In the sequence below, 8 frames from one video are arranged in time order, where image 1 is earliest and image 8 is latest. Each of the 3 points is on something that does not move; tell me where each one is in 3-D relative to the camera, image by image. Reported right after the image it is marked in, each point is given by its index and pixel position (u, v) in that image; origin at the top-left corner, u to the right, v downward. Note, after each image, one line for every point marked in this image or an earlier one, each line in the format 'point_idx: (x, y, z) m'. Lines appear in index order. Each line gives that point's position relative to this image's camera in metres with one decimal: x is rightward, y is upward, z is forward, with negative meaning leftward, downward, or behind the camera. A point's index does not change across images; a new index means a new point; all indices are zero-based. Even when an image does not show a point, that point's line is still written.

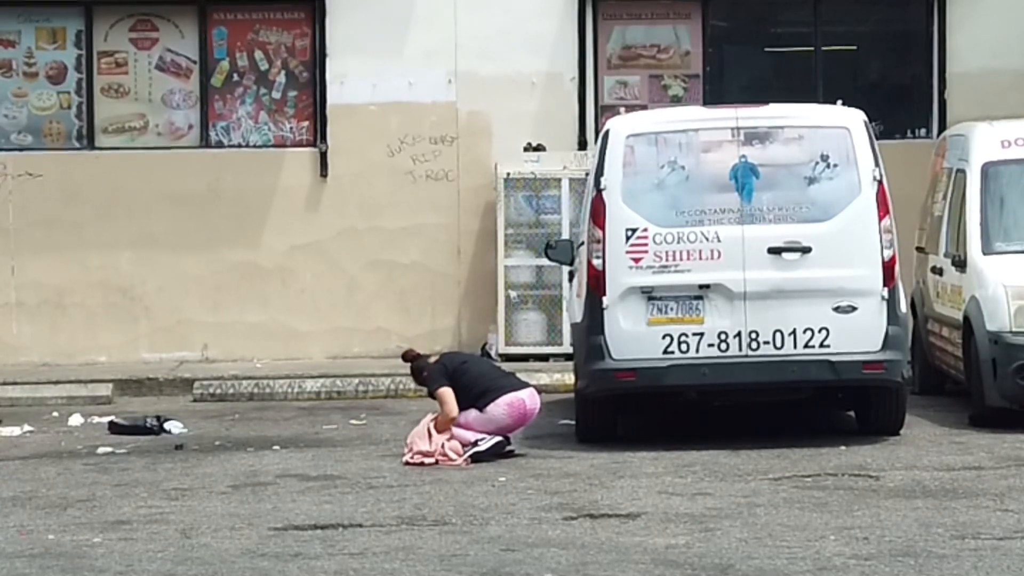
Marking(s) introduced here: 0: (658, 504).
0: (+0.6, -0.9, +7.0) m
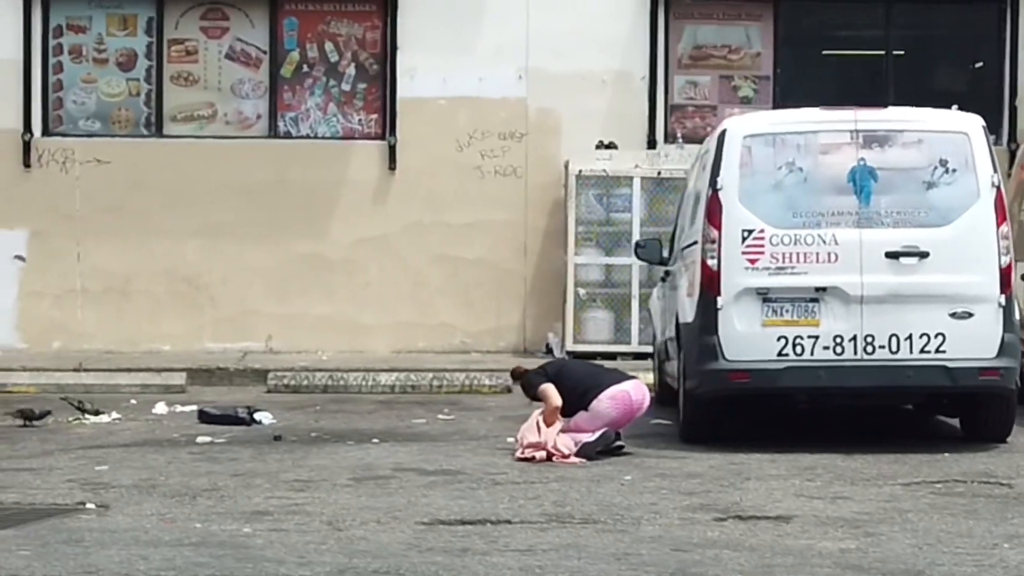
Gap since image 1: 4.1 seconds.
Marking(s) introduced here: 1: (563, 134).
0: (+1.2, -0.9, +7.0) m
1: (+0.5, +1.5, +16.4) m
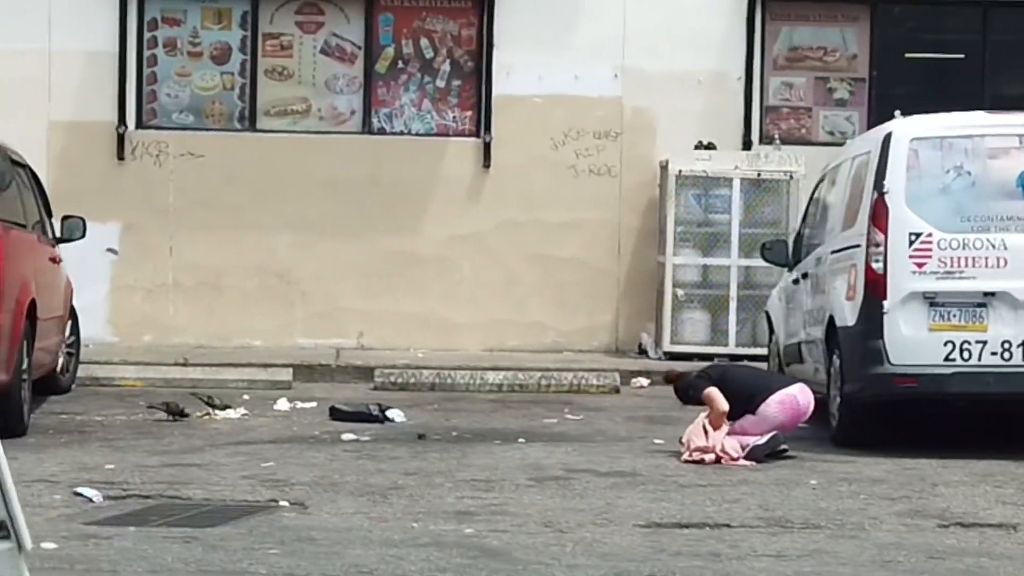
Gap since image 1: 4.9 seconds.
0: (+2.0, -0.9, +6.9) m
1: (+1.4, +1.5, +16.3) m
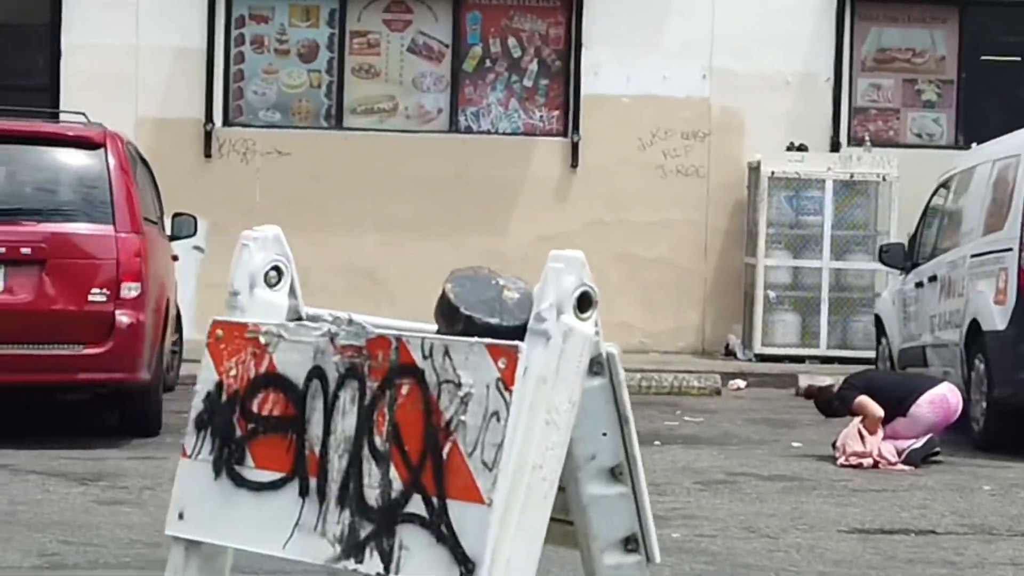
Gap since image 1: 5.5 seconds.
0: (+2.8, -0.9, +6.9) m
1: (+2.2, +1.5, +16.3) m
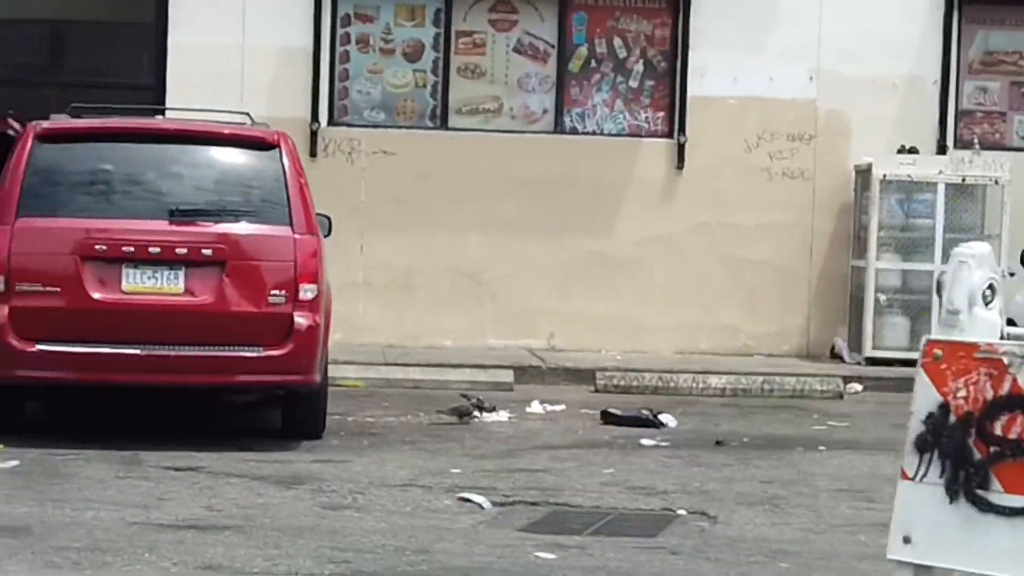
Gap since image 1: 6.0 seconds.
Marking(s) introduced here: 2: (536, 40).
0: (+3.8, -1.0, +6.8) m
1: (+3.2, +1.4, +16.2) m
2: (+0.2, +2.3, +16.2) m
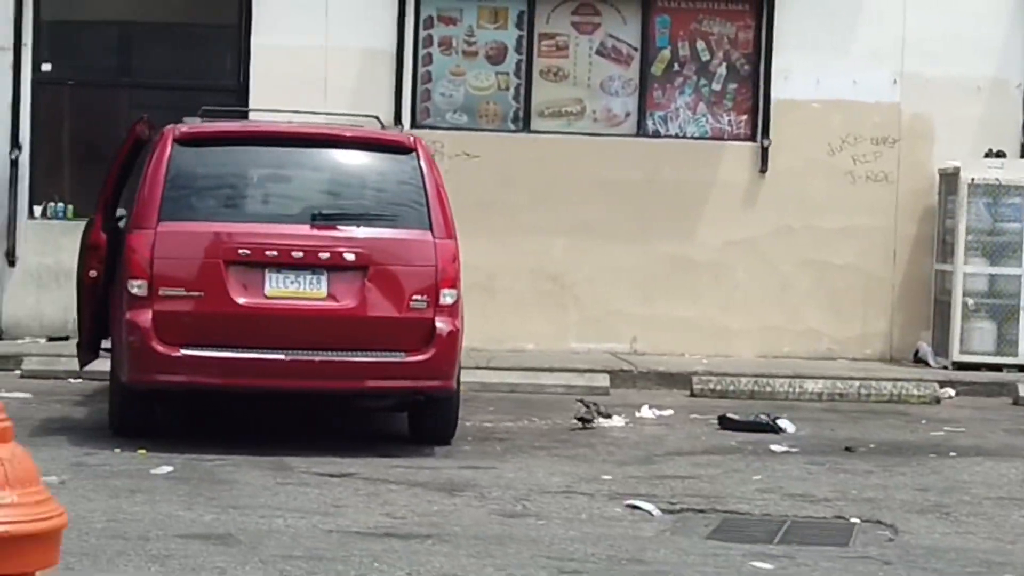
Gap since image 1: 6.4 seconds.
0: (+4.5, -1.0, +6.8) m
1: (+4.0, +1.4, +16.1) m
2: (+1.0, +2.3, +16.1) m
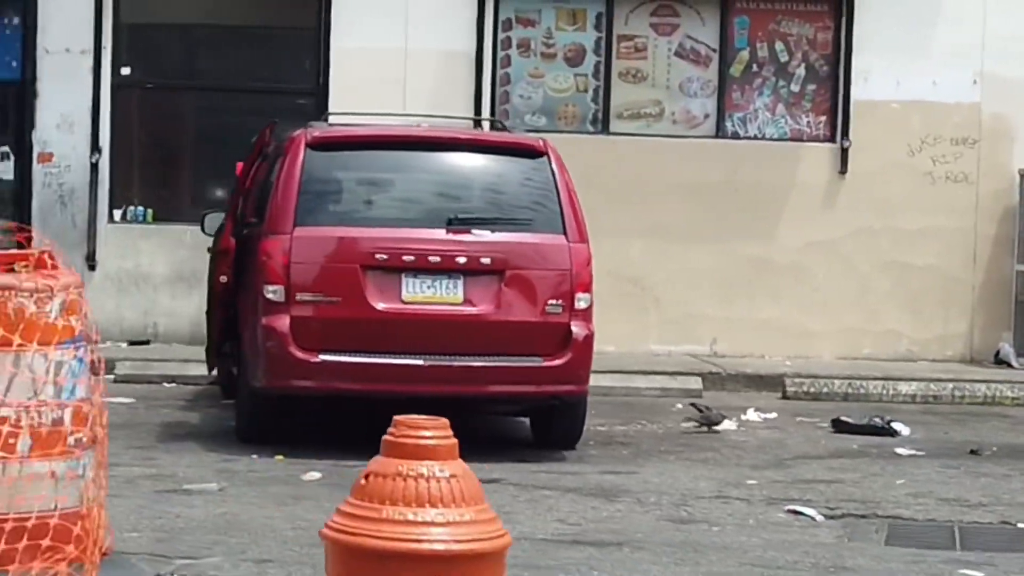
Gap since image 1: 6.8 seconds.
0: (+5.2, -1.0, +6.7) m
1: (+4.7, +1.4, +16.1) m
2: (+1.8, +2.3, +16.1) m
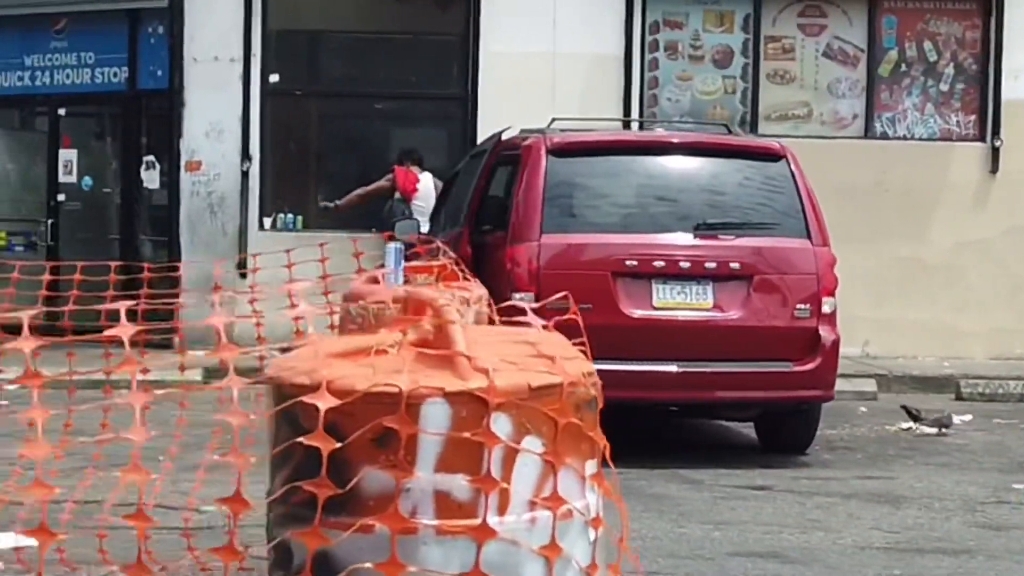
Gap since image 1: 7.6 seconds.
0: (+6.5, -1.0, +6.5) m
1: (+6.1, +1.4, +15.9) m
2: (+3.1, +2.3, +16.0) m
